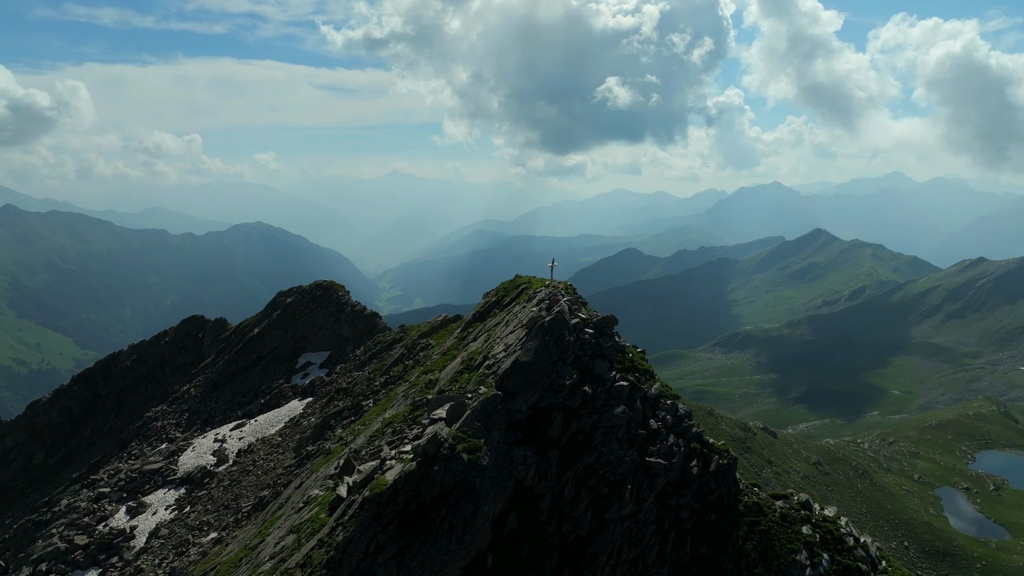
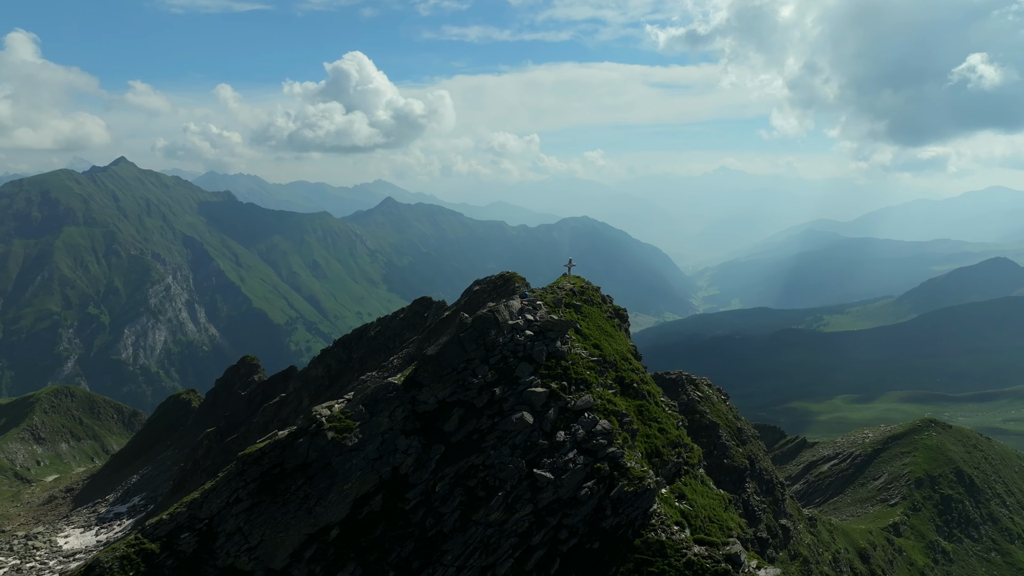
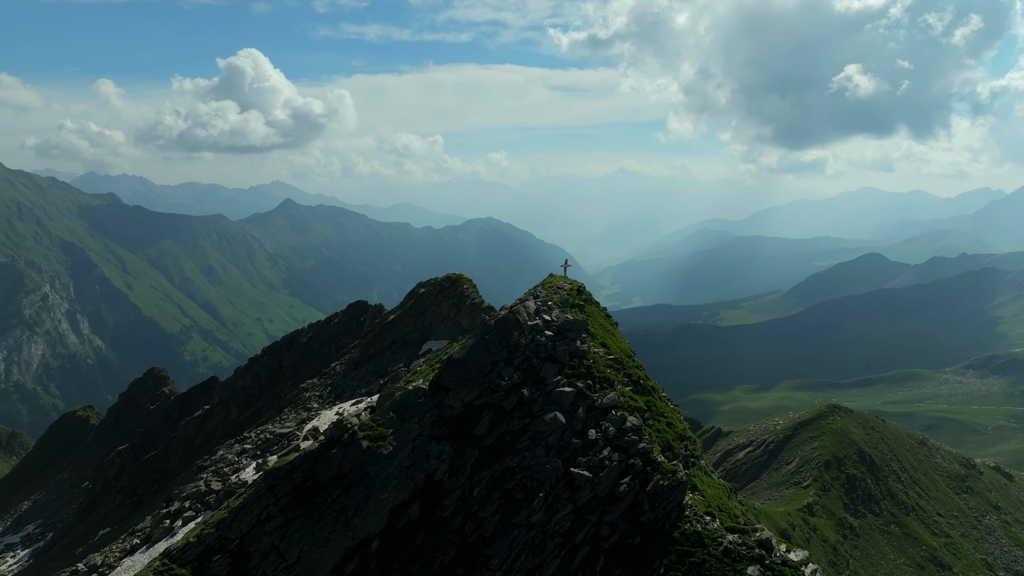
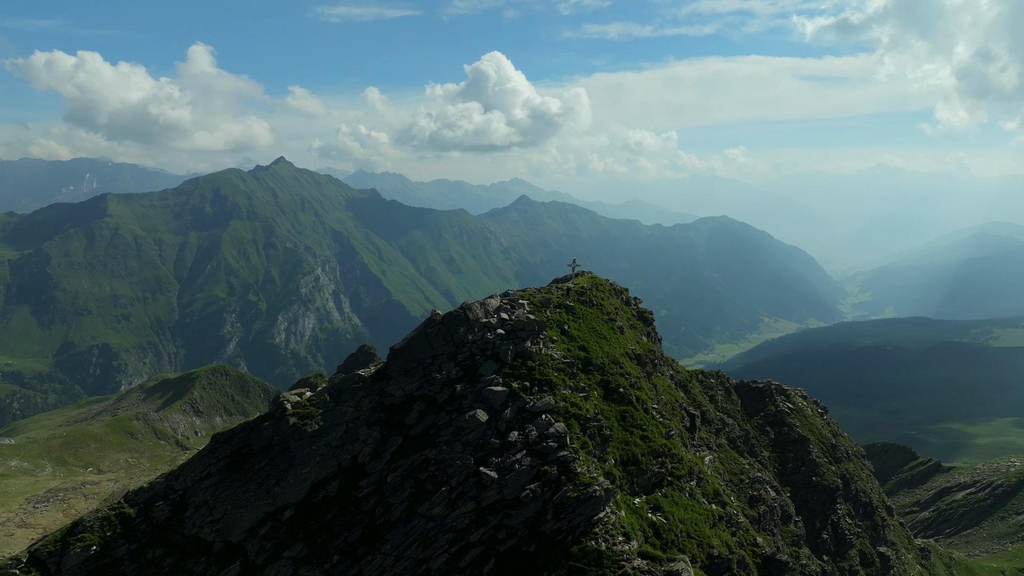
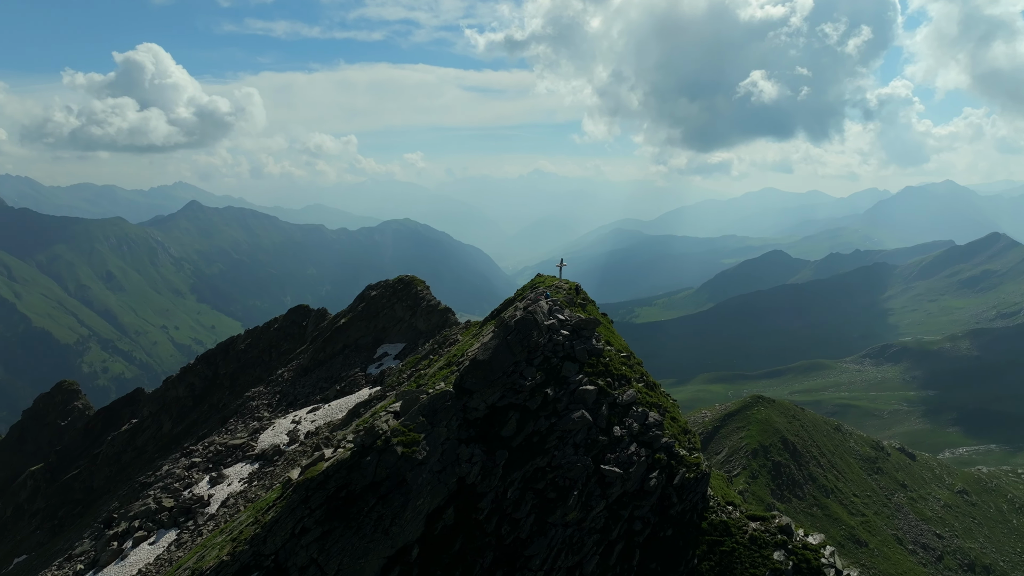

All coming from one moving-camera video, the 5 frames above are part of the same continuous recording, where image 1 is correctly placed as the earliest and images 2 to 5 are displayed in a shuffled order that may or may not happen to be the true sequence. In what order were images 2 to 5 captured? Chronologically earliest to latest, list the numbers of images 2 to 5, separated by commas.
5, 3, 2, 4
